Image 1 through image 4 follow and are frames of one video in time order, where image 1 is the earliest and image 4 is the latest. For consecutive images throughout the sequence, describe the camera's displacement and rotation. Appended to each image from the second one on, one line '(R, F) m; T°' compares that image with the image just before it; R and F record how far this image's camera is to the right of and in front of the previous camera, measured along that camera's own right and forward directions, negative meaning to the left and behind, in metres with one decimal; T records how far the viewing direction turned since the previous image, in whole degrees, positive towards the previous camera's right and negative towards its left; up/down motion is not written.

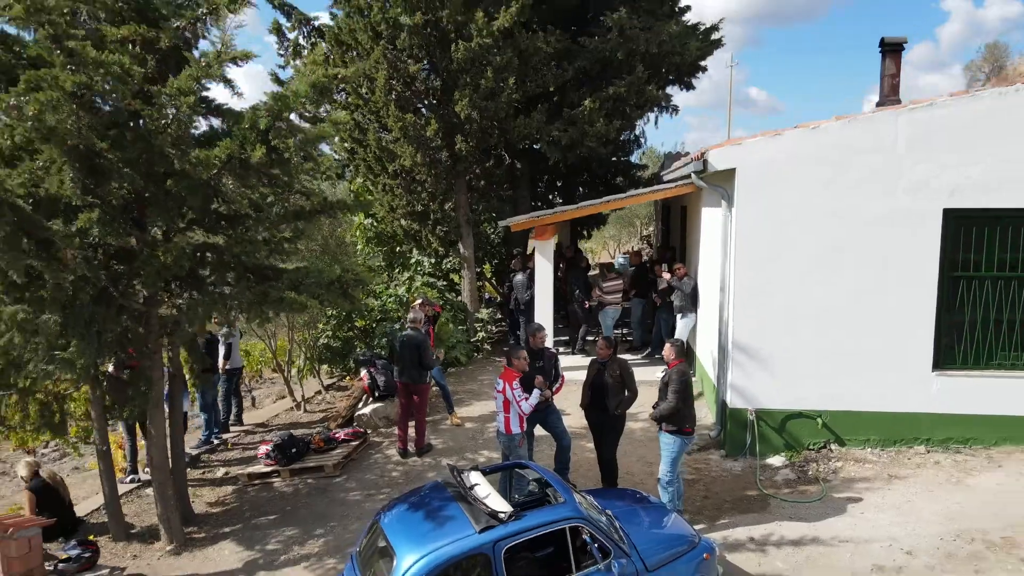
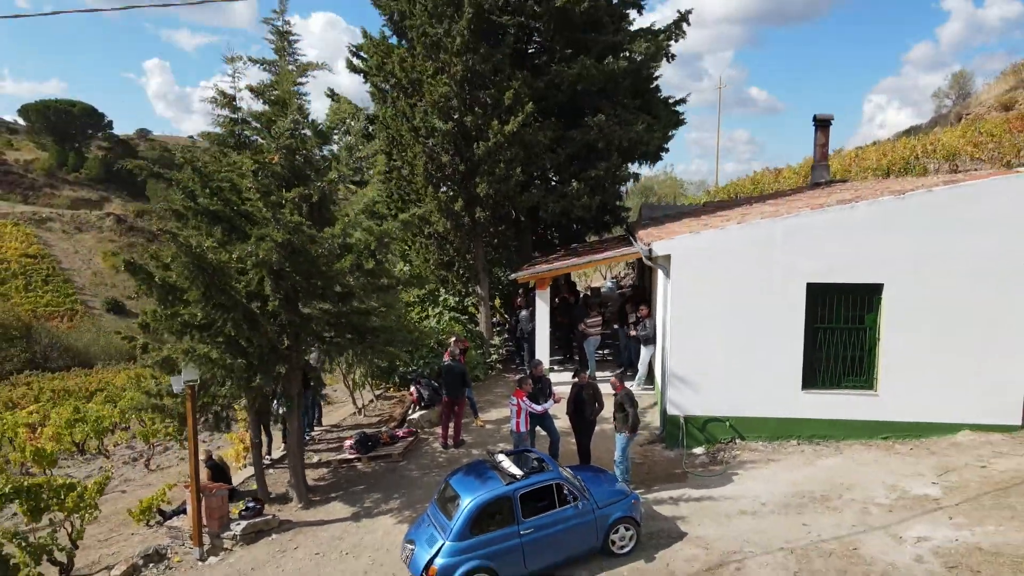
(-0.1, -2.9) m; 0°
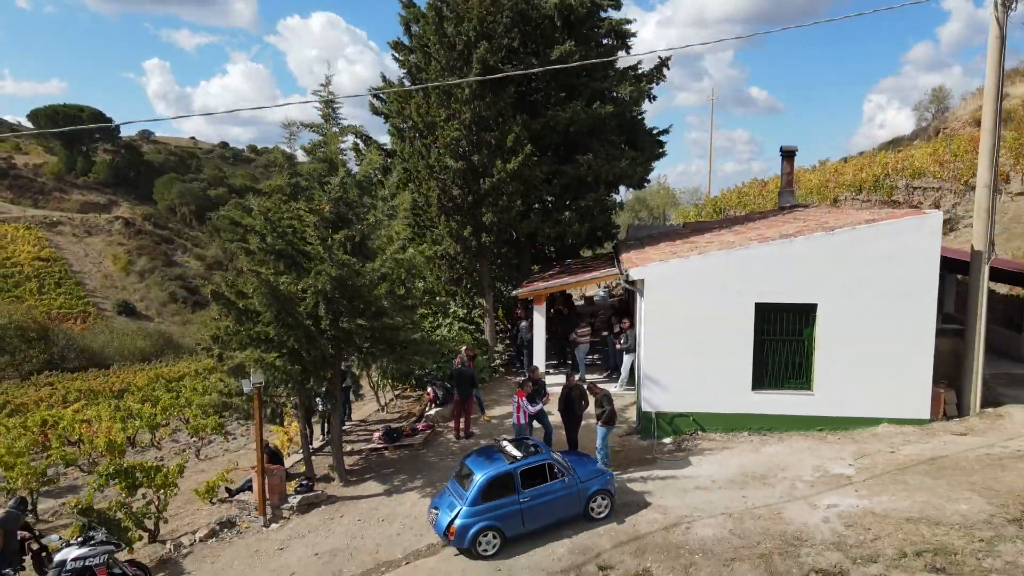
(0.0, -1.9) m; 0°
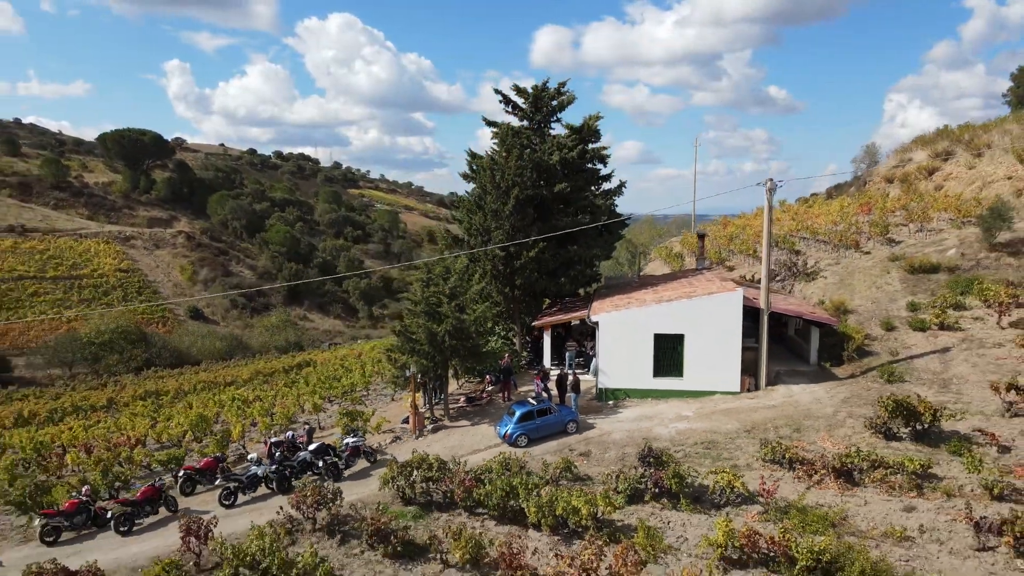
(-0.1, -10.6) m; -1°
